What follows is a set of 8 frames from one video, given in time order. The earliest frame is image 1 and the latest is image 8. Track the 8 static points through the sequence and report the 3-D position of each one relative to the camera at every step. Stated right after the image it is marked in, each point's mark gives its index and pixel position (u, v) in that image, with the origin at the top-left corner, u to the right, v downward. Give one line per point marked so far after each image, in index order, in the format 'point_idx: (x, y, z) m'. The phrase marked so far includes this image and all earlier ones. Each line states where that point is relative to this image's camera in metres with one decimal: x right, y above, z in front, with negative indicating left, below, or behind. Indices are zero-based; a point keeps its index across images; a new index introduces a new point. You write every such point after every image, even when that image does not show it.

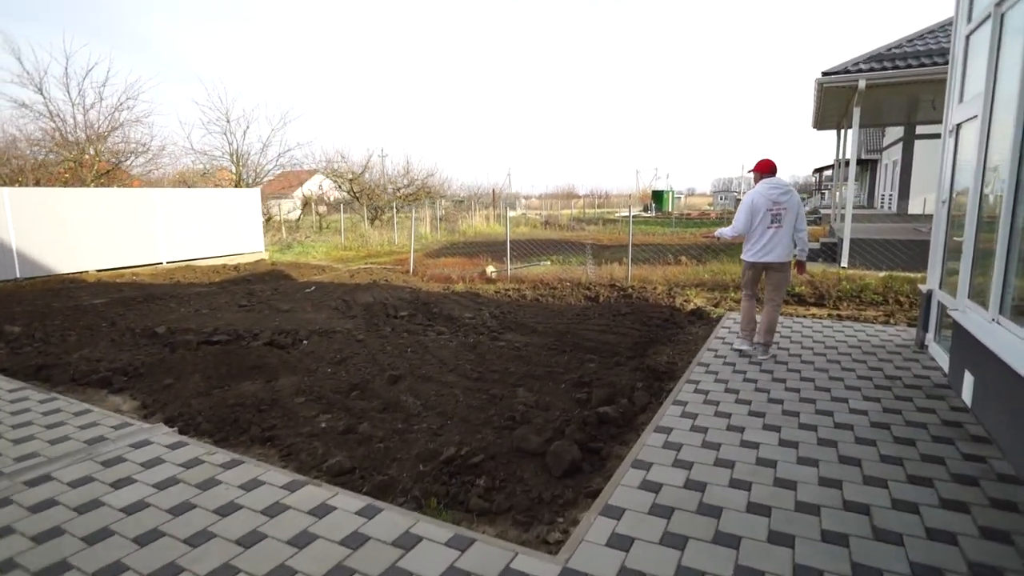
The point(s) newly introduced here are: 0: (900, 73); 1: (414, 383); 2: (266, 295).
0: (+5.9, +3.2, +8.5) m
1: (-0.7, -0.7, +4.1) m
2: (-3.6, -0.1, +8.3) m
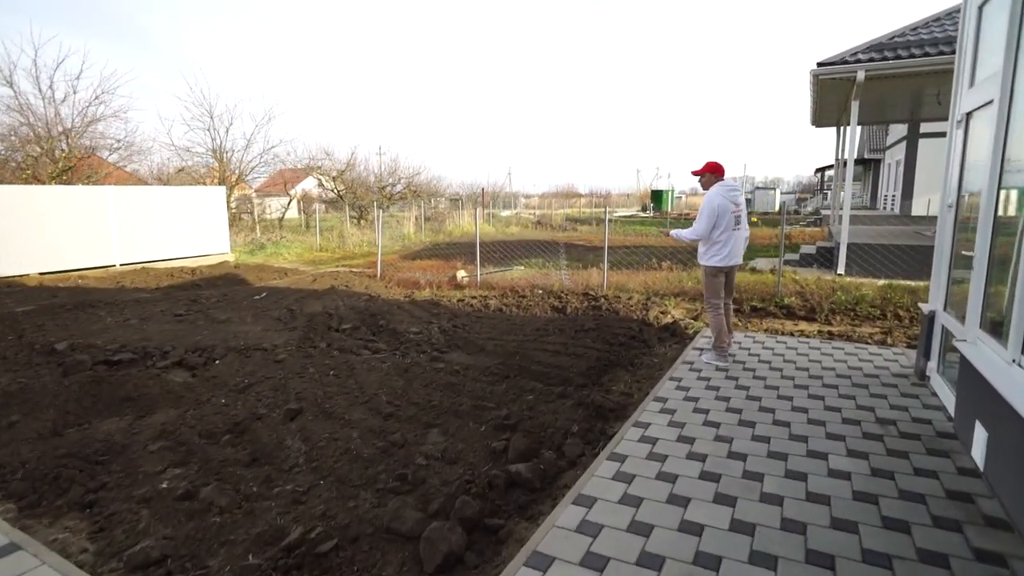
0: (+5.4, +3.1, +7.7) m
1: (-1.2, -0.8, +3.4) m
2: (-4.1, -0.2, +7.7) m
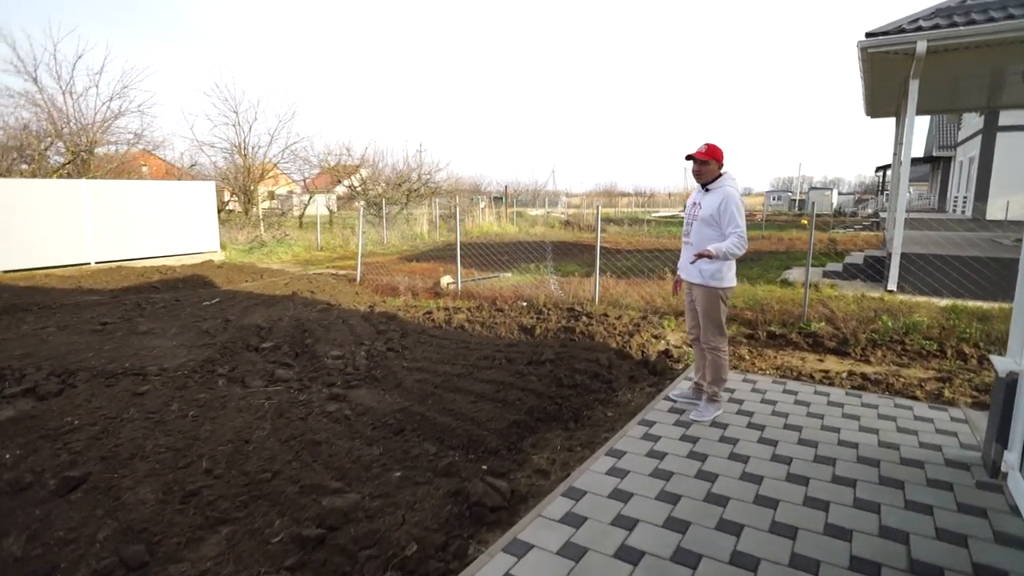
0: (+5.1, +2.8, +6.2) m
1: (-1.9, -0.9, +2.4) m
2: (-4.4, -0.3, +6.9) m
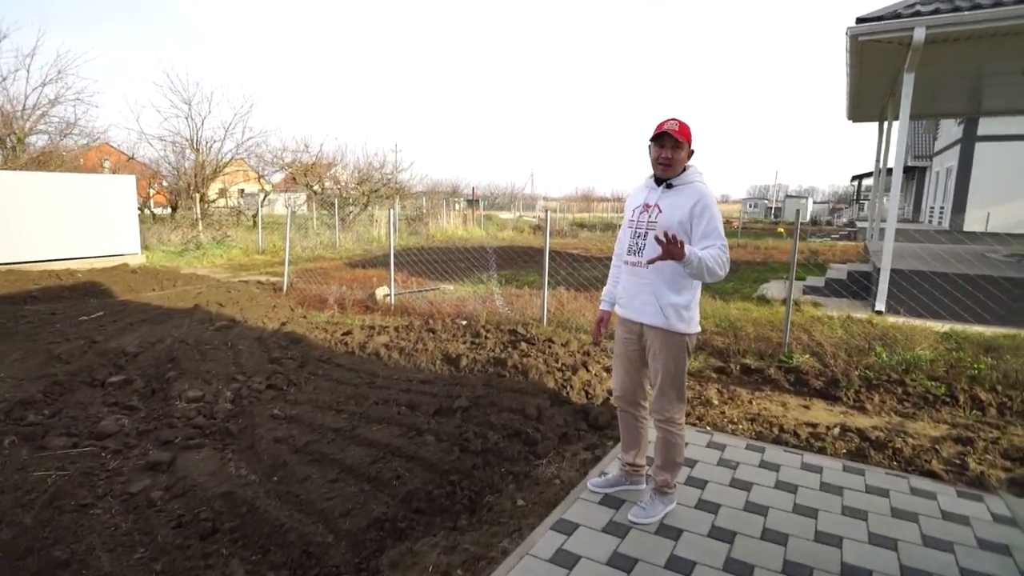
0: (+4.5, +2.6, +5.4) m
1: (-2.4, -1.0, +1.4) m
2: (-5.1, -0.4, +5.7) m
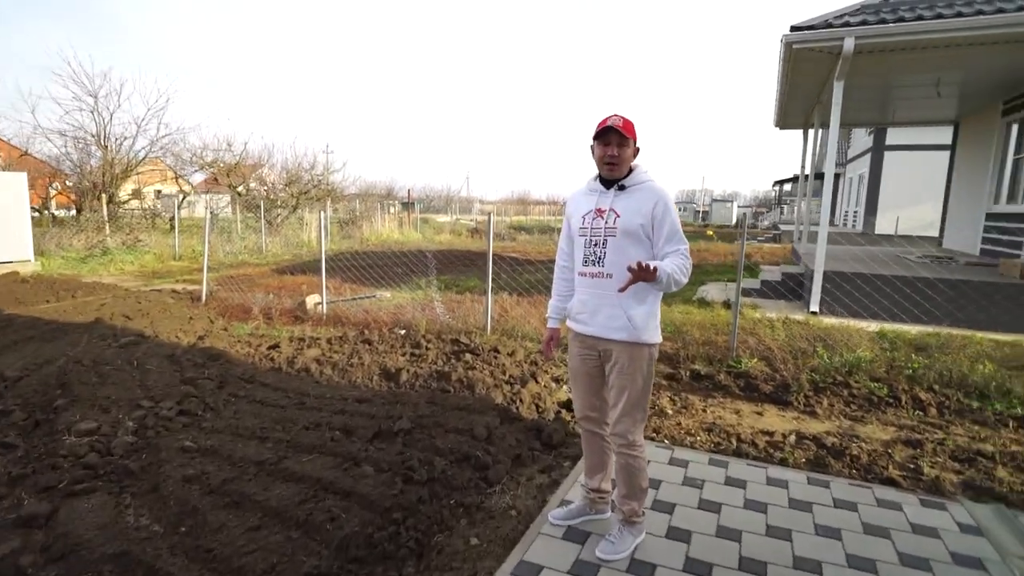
0: (+3.9, +2.6, +5.6) m
1: (-2.5, -1.1, +0.8) m
2: (-5.6, -0.5, +4.9) m
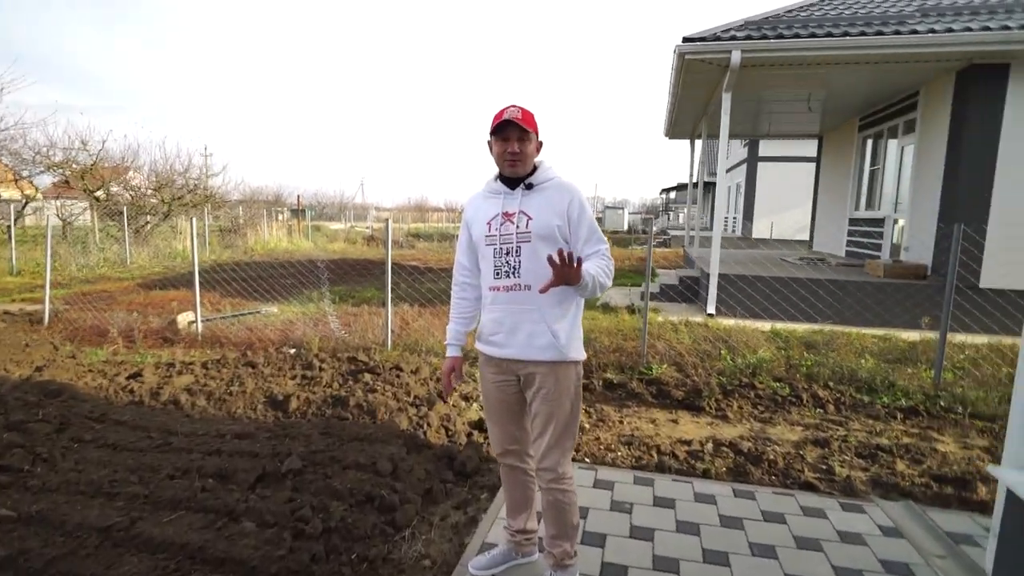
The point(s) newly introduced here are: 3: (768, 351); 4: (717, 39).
0: (+2.9, +2.6, +6.0) m
1: (-2.5, -1.2, +0.1) m
2: (-6.3, -0.7, +3.5) m
3: (+2.1, -0.5, +4.7) m
4: (+2.2, +2.7, +6.2) m
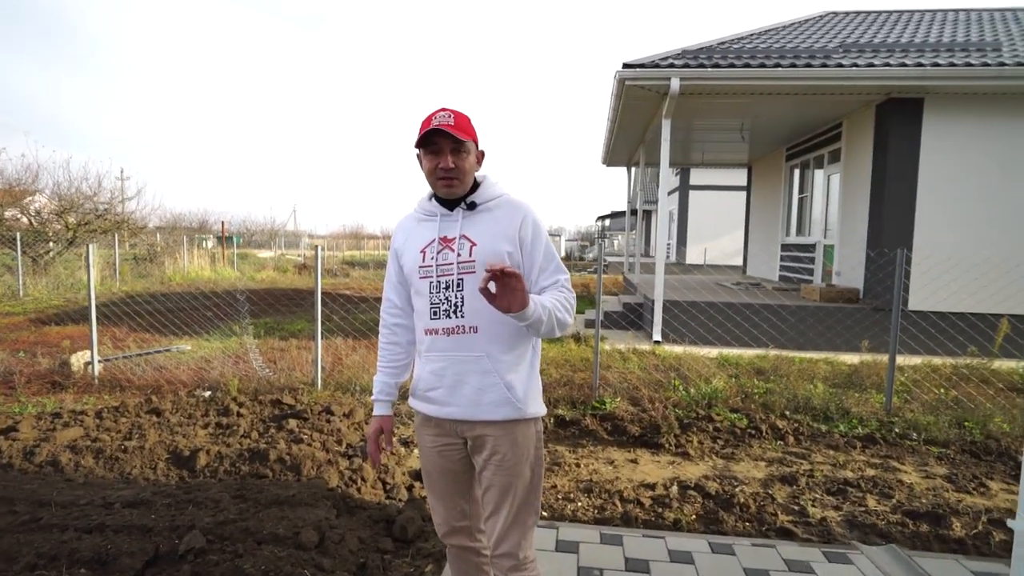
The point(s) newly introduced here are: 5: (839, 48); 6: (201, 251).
0: (+2.2, +2.3, +6.1) m
1: (-2.4, -1.3, -0.5) m
2: (-6.6, -1.0, +2.5) m
3: (+1.7, -0.7, +4.6) m
4: (+1.6, +2.4, +6.2) m
5: (+3.9, +2.9, +6.7) m
6: (-9.7, +1.2, +17.6) m
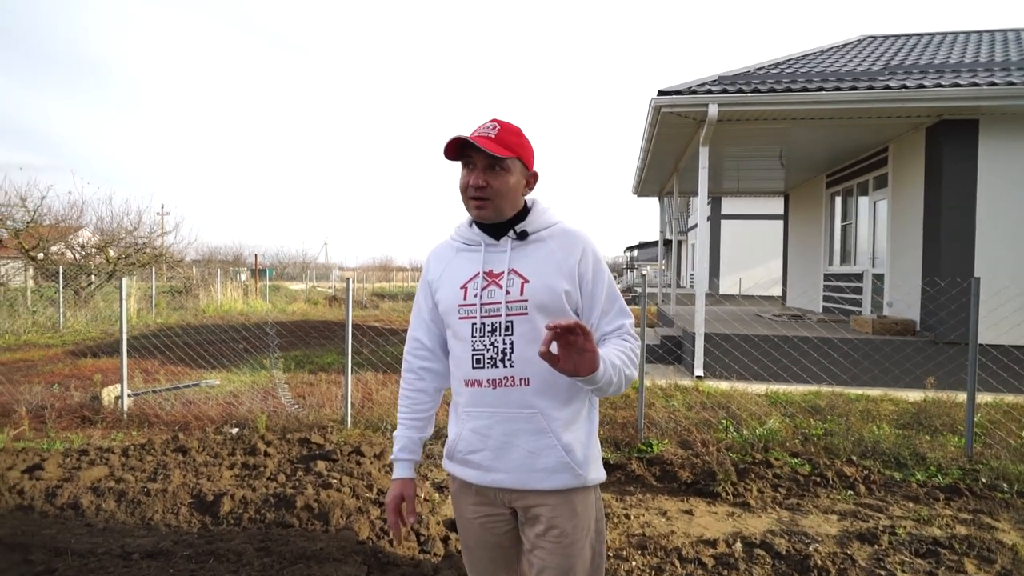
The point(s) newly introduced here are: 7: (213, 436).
0: (+2.6, +2.0, +5.9) m
1: (-2.3, -1.2, -0.7) m
2: (-6.4, -1.2, +2.5) m
3: (+2.0, -1.0, +4.2) m
4: (+1.9, +2.1, +6.0) m
5: (+4.2, +2.5, +6.4) m
6: (-8.8, +0.2, +17.9) m
7: (-2.2, -1.1, +4.2) m
